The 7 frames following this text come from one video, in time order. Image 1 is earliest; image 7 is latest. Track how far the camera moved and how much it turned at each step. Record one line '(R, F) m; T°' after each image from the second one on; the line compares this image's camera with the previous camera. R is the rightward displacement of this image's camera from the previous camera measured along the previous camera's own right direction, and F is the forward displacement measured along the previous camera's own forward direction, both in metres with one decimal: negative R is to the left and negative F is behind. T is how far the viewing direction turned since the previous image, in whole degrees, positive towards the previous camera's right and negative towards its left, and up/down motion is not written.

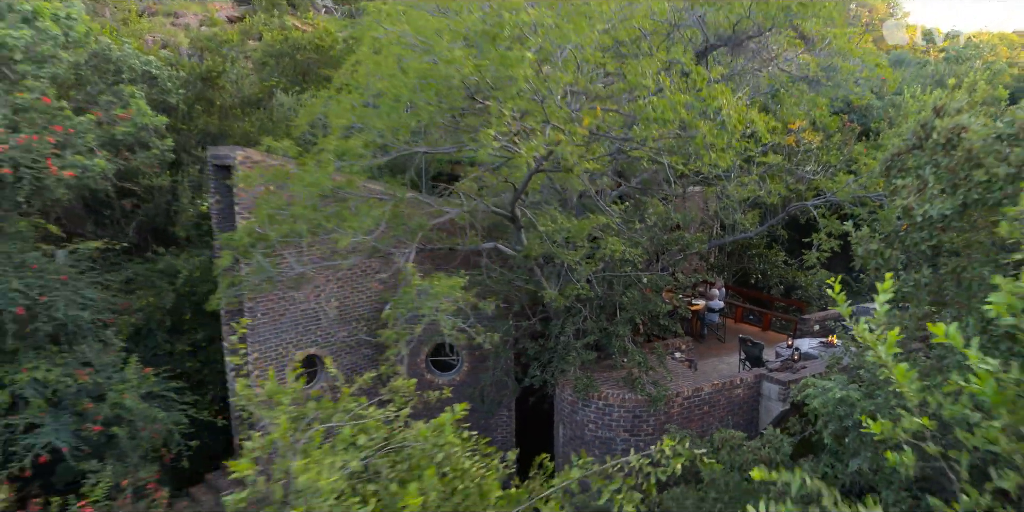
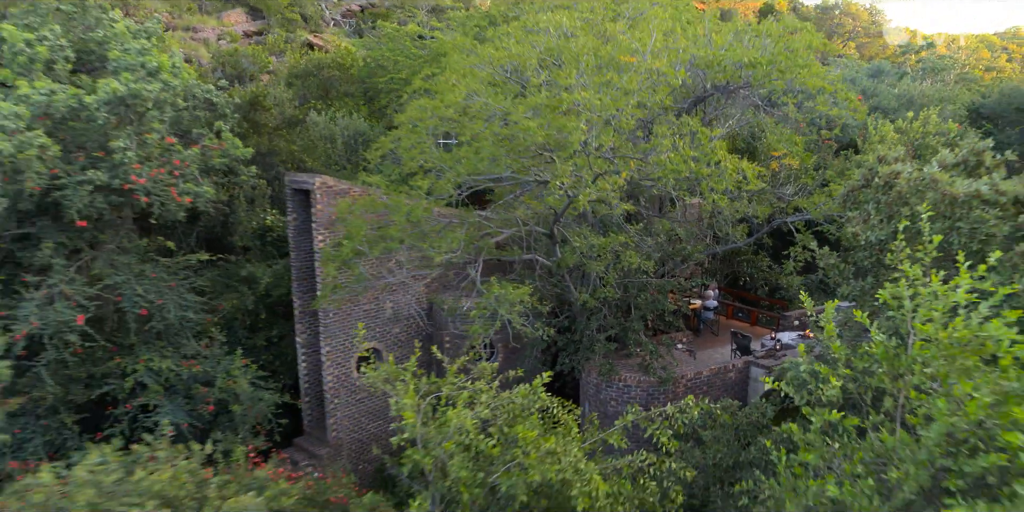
(-0.6, -1.6) m; +1°
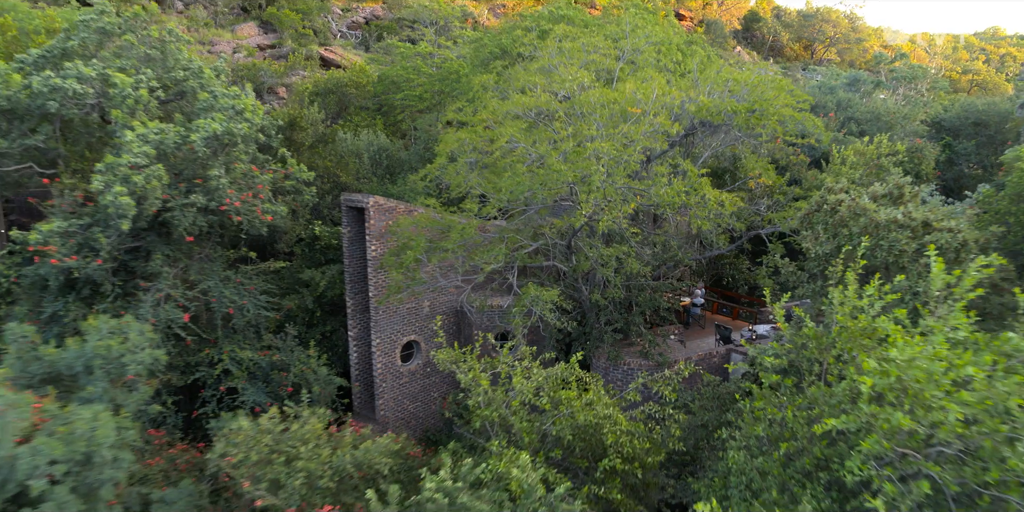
(-0.5, -1.8) m; +1°
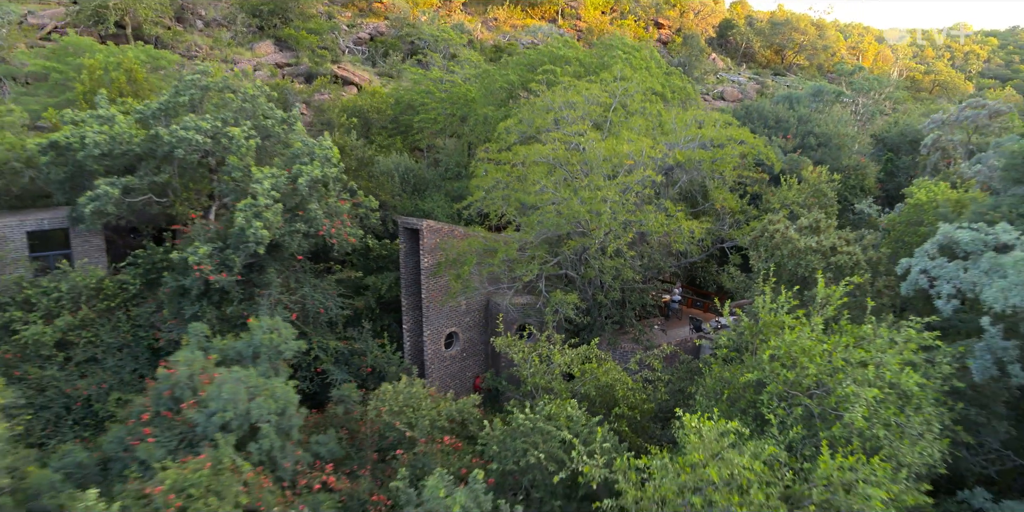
(-0.9, -3.3) m; +2°
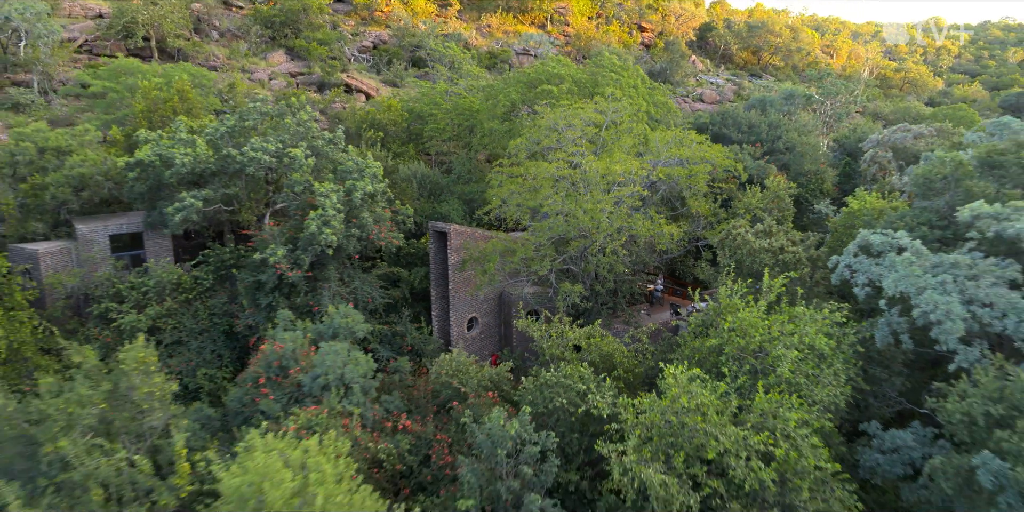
(-0.7, -3.0) m; +1°
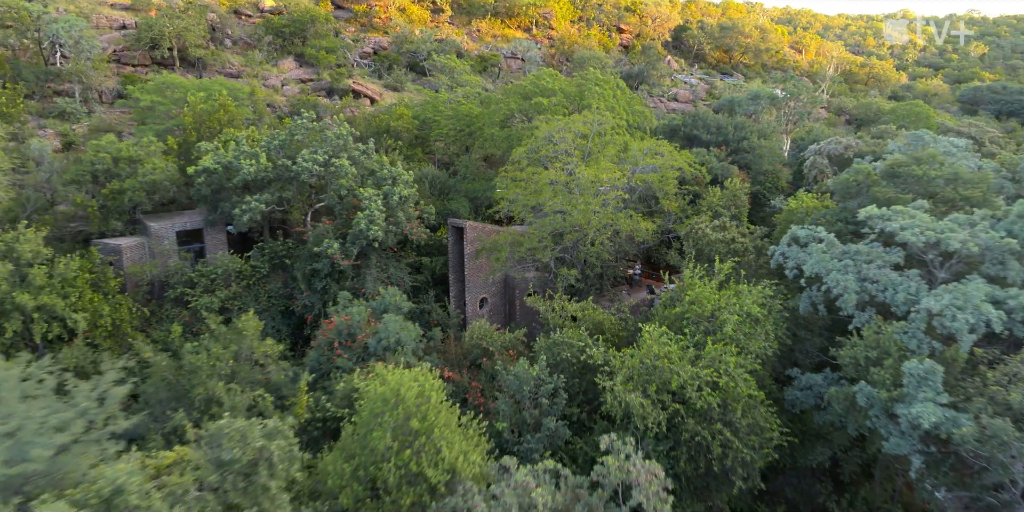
(-0.8, -3.7) m; +2°
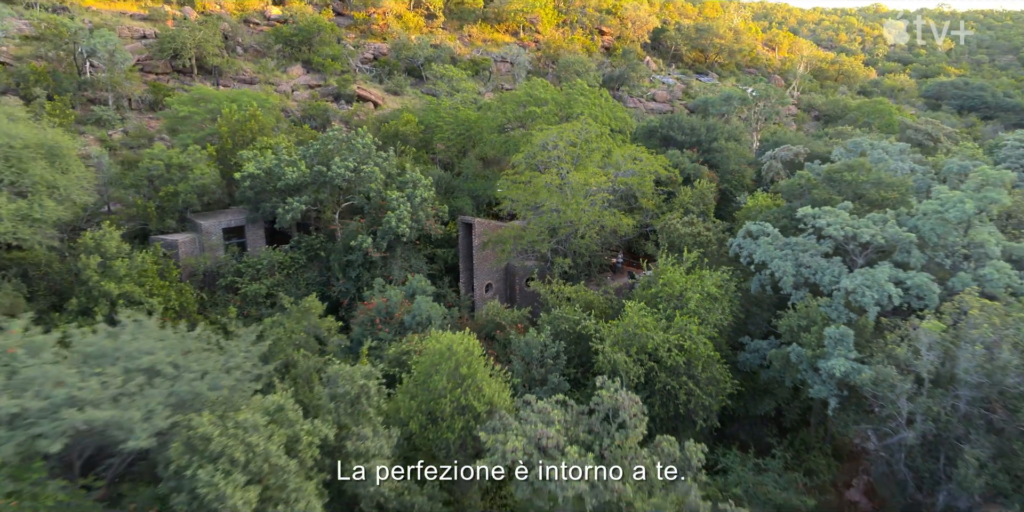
(-0.7, -3.6) m; +2°
